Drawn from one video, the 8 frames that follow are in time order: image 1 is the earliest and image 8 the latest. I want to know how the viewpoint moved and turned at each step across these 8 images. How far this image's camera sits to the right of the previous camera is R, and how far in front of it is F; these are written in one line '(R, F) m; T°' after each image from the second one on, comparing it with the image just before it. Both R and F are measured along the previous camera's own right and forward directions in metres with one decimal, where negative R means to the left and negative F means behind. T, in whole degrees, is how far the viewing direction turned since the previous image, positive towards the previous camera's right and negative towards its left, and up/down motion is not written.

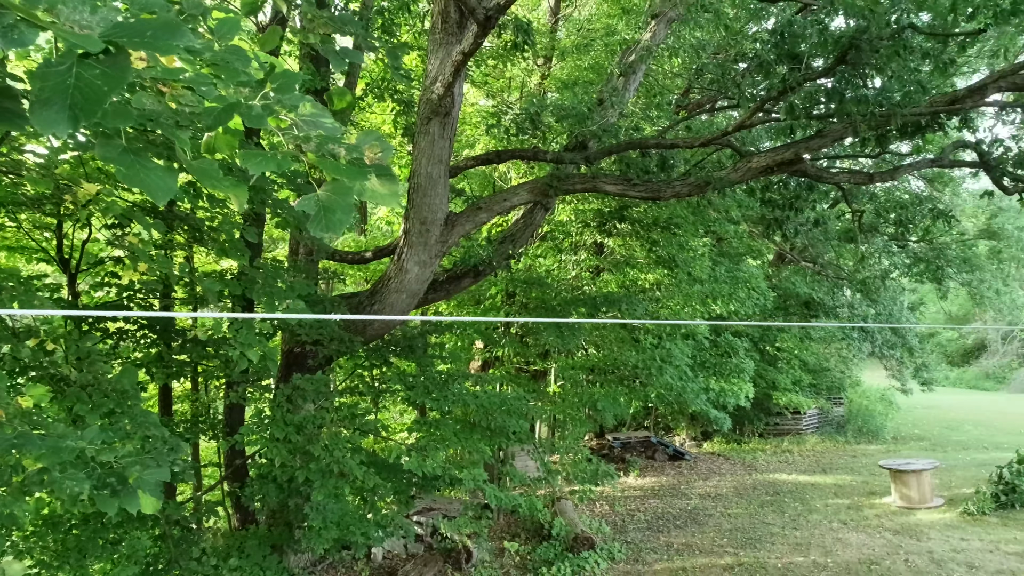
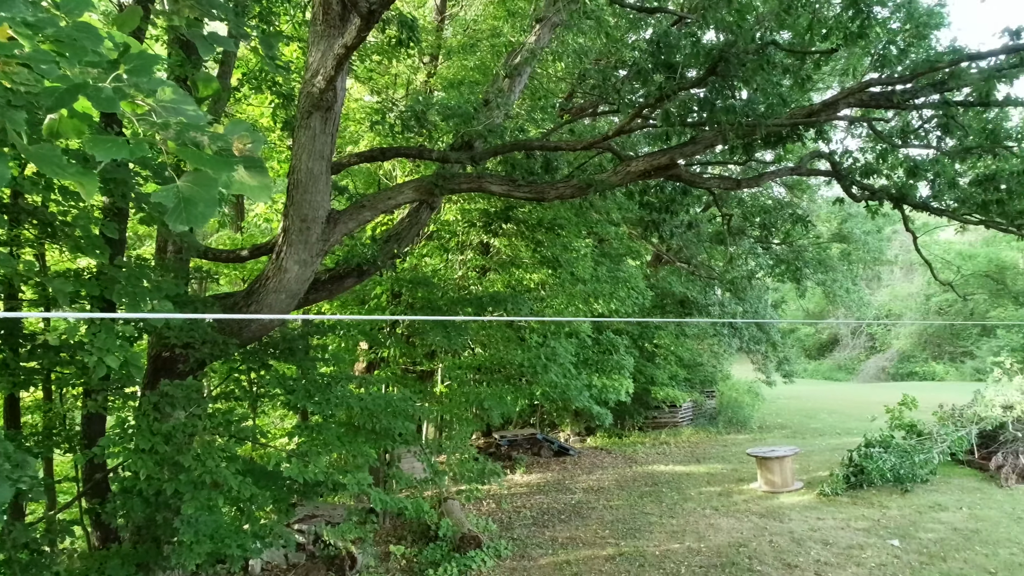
(0.0, 0.0) m; +9°
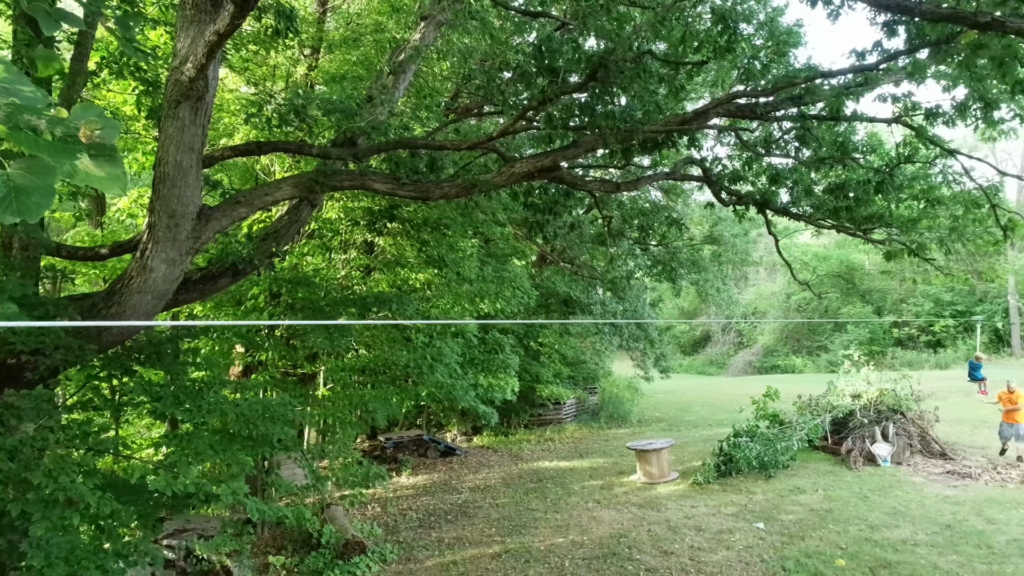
(0.0, 0.0) m; +9°
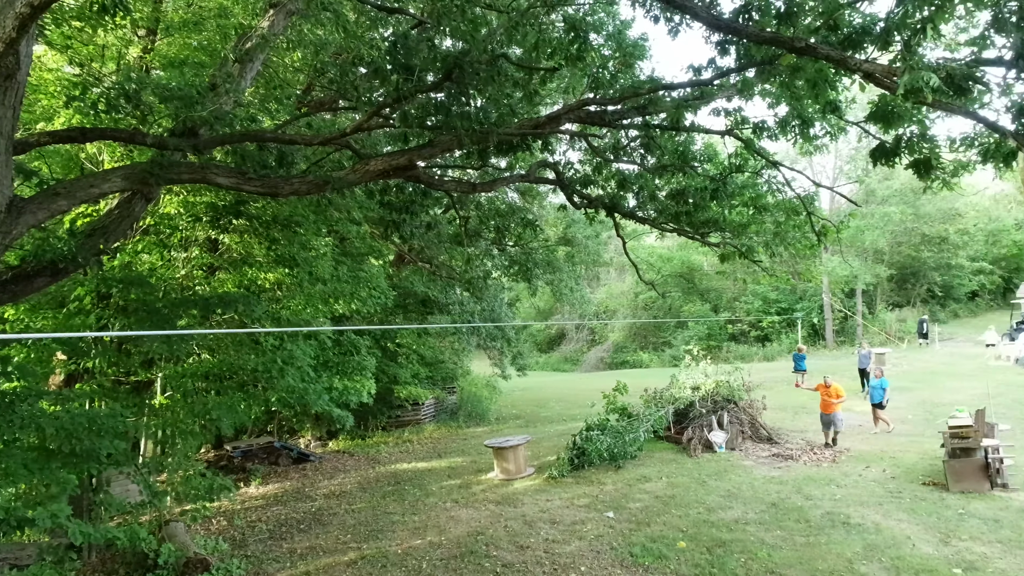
(0.0, 0.0) m; +11°
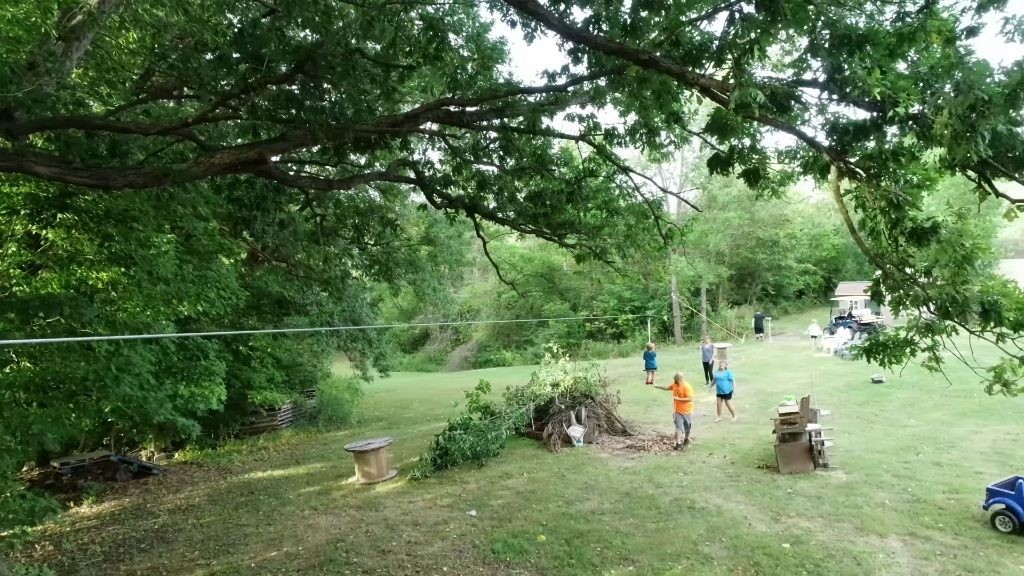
(0.0, 0.0) m; +11°
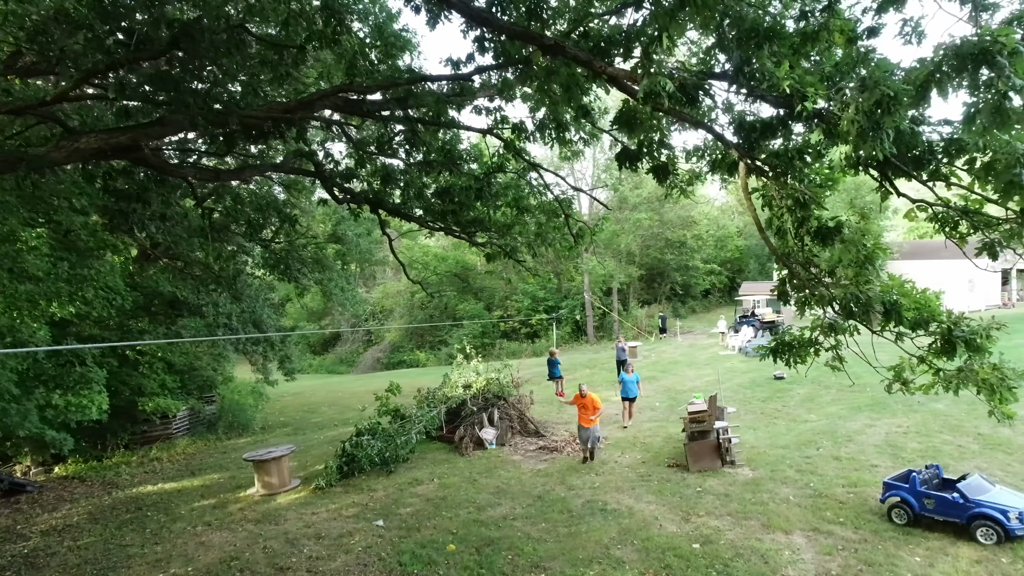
(+0.1, +0.2) m; +7°
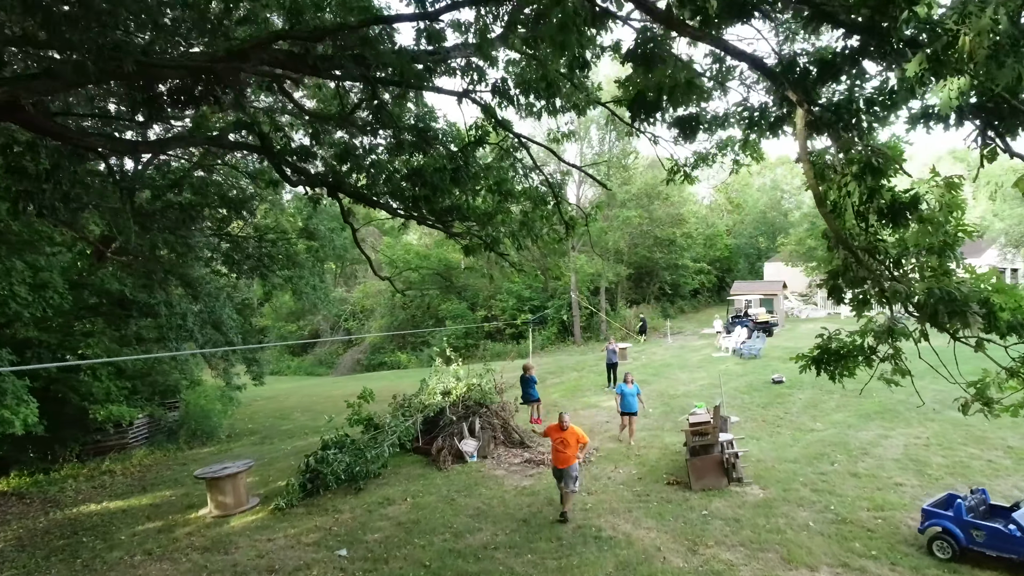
(0.0, +0.9) m; +1°
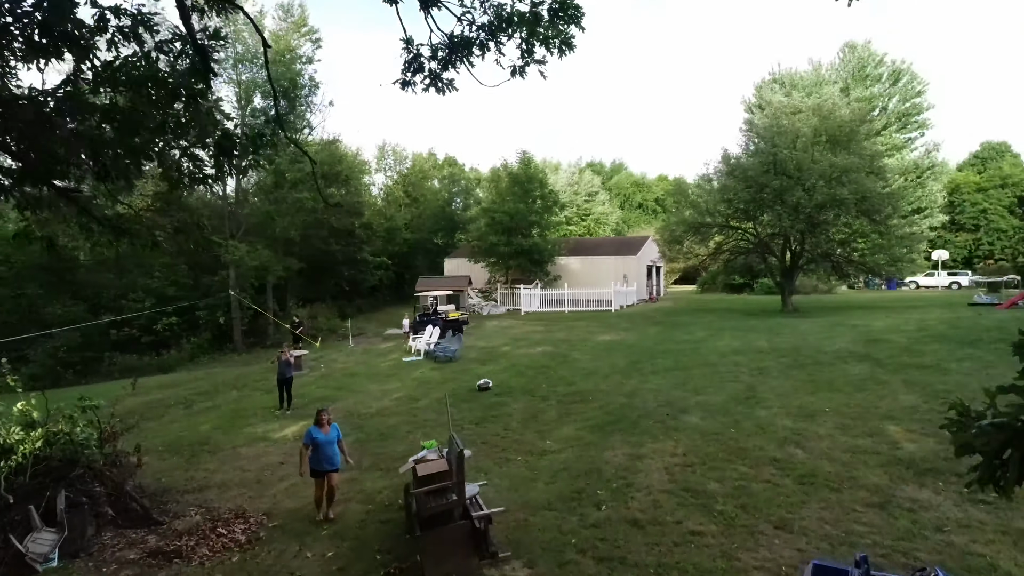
(+0.3, +3.0) m; +26°
